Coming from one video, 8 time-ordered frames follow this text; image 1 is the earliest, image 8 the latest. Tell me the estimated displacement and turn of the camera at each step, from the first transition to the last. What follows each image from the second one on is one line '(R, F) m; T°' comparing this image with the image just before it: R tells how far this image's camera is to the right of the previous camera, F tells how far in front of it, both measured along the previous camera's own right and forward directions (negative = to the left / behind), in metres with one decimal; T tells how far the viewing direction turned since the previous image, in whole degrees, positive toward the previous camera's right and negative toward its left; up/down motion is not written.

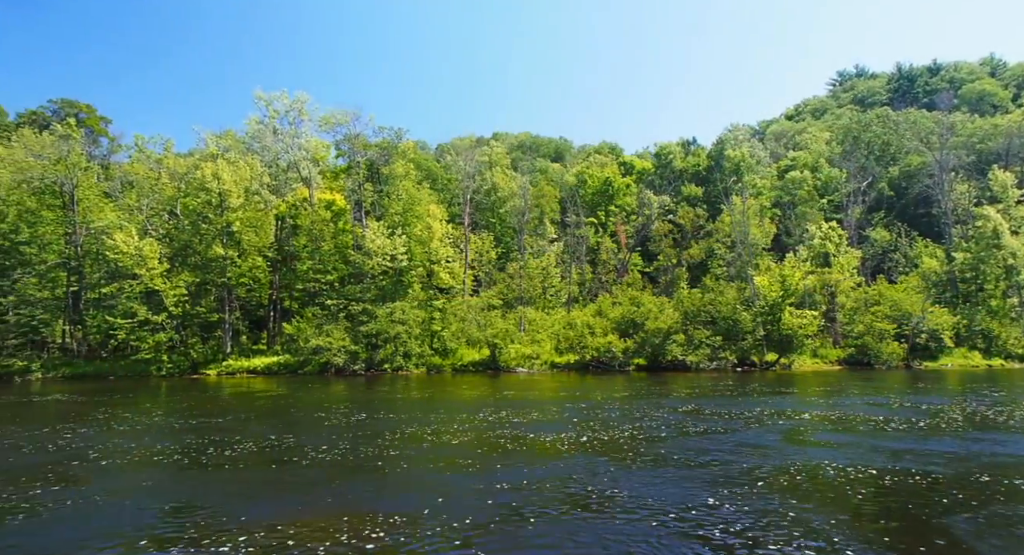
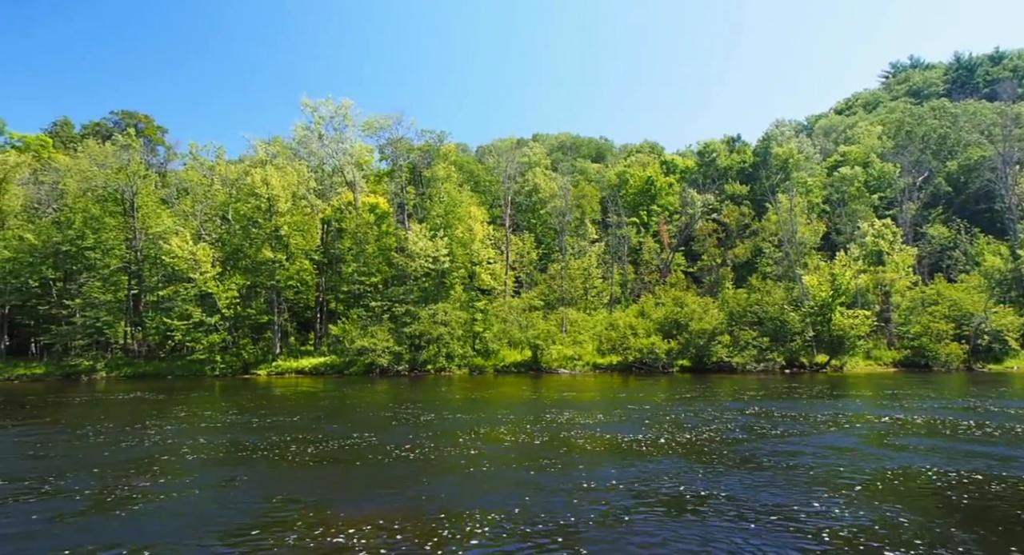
(-1.1, -0.3) m; -4°
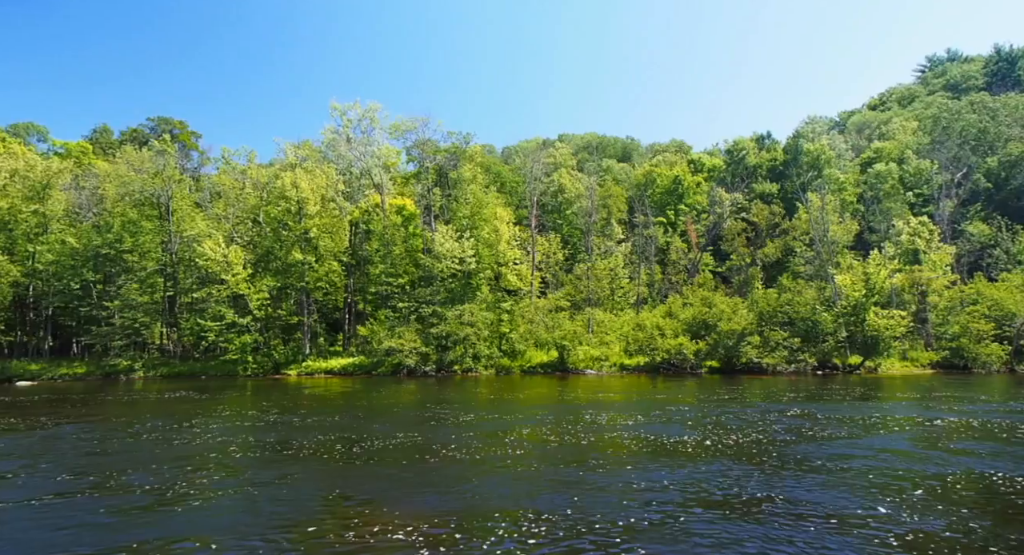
(-0.6, -0.2) m; -2°
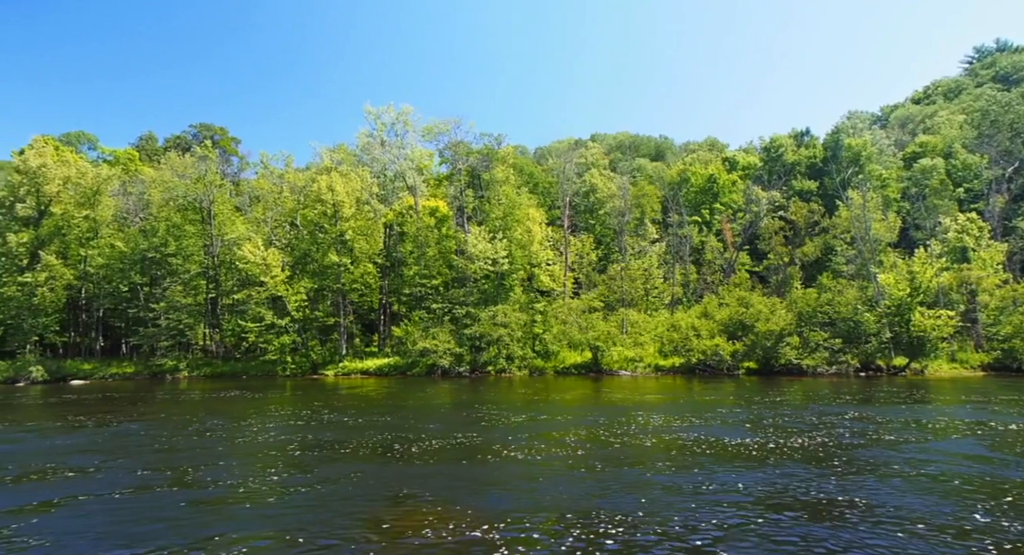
(-0.9, -0.2) m; -3°
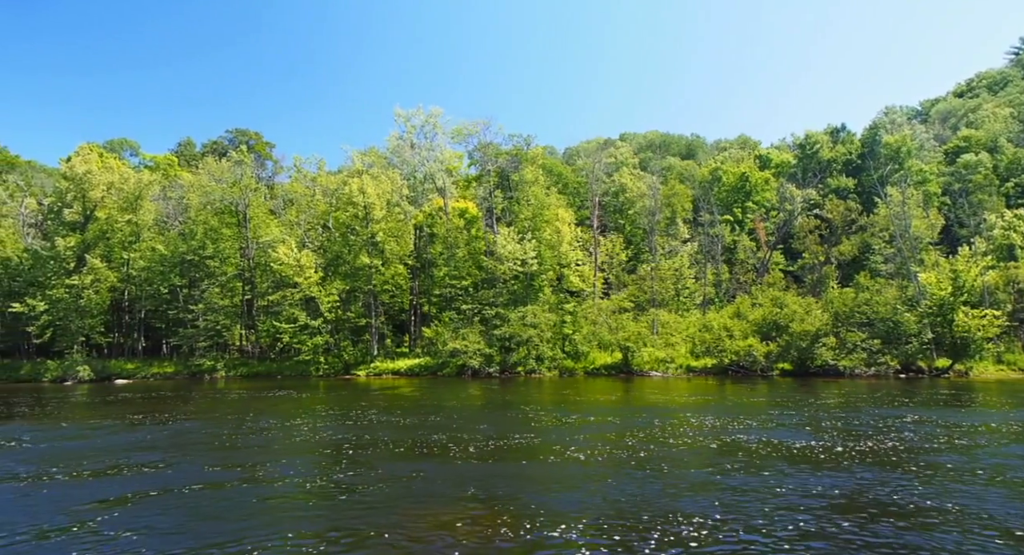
(-1.0, -0.1) m; -3°
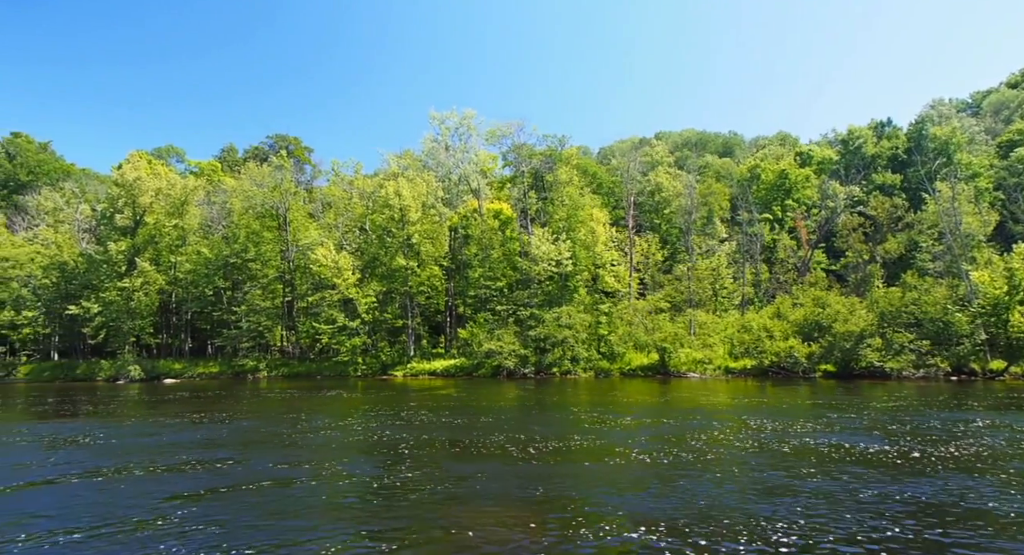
(-1.0, -0.1) m; -3°
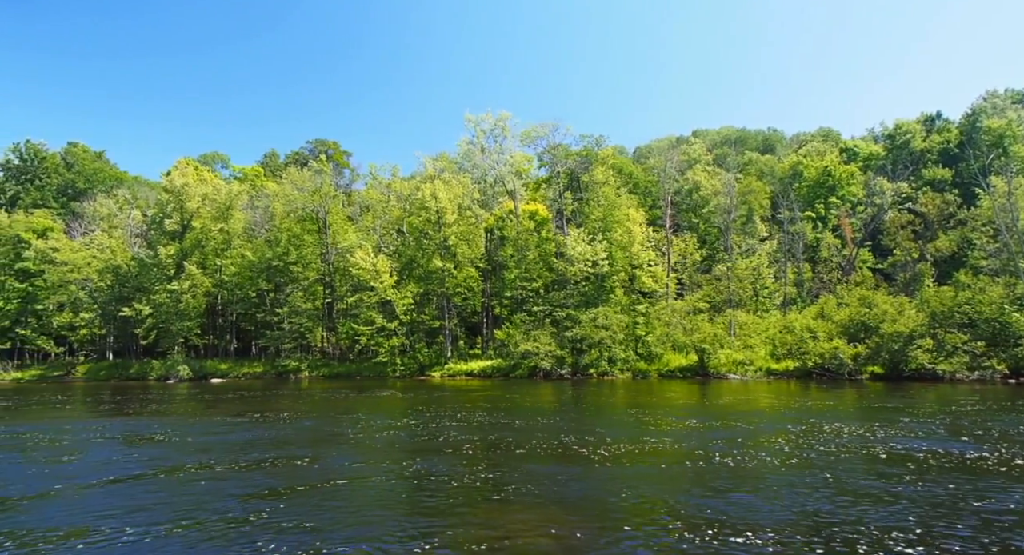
(-1.4, 0.0) m; -3°
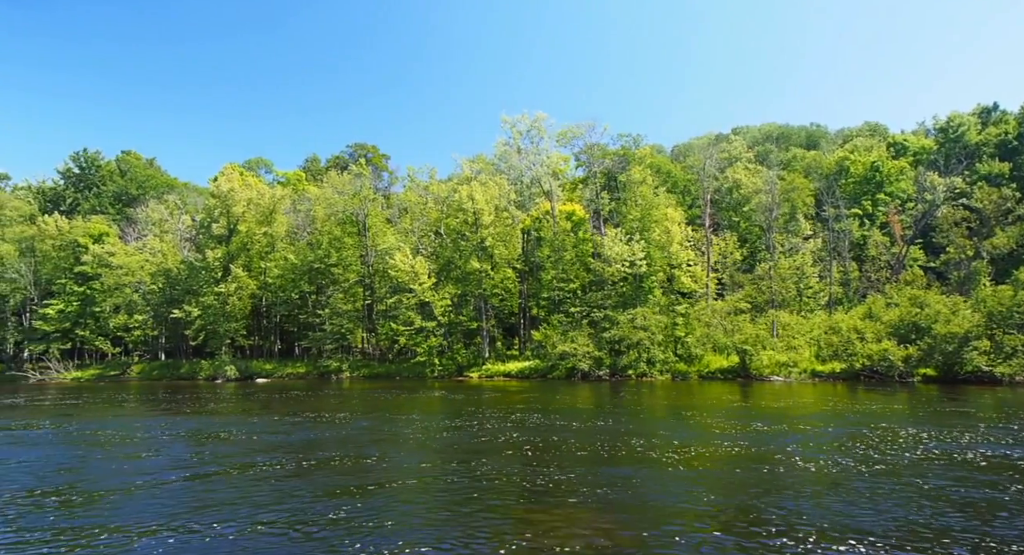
(-1.2, 0.0) m; -3°
